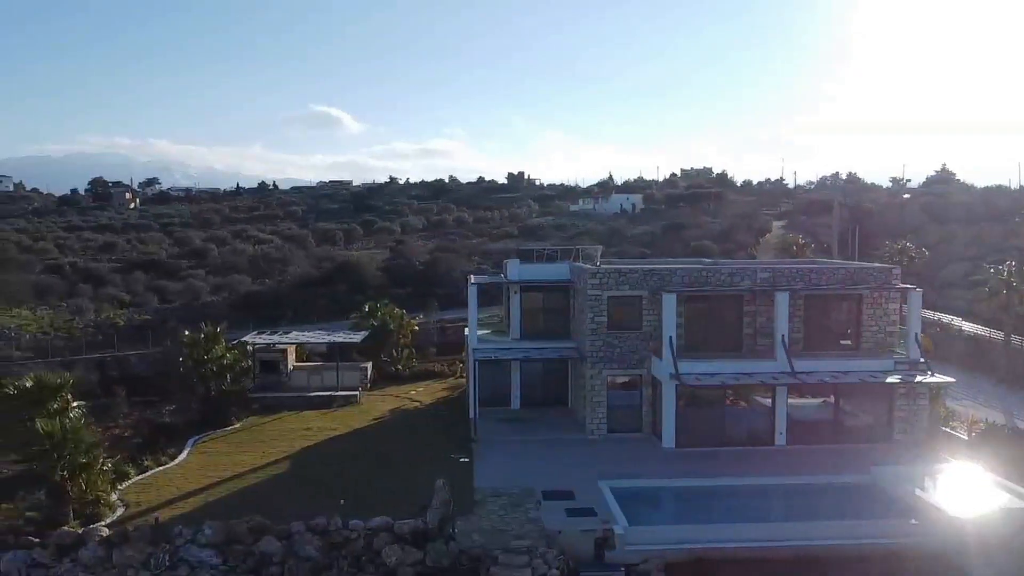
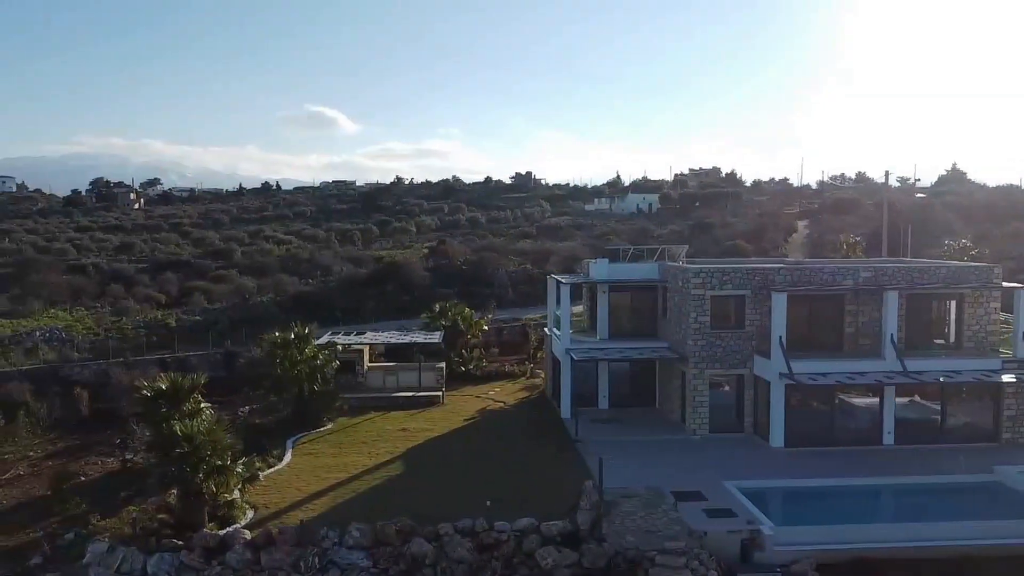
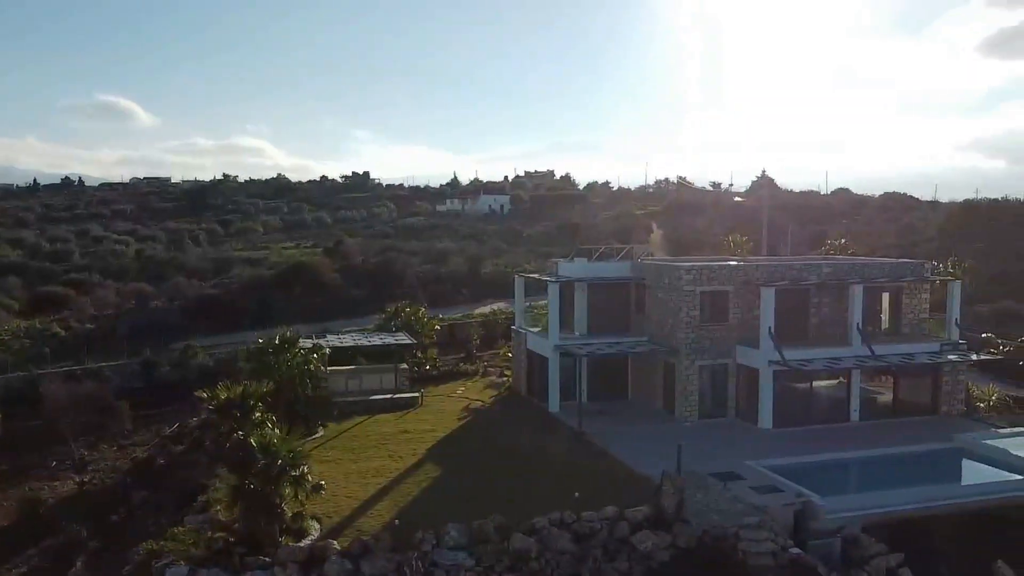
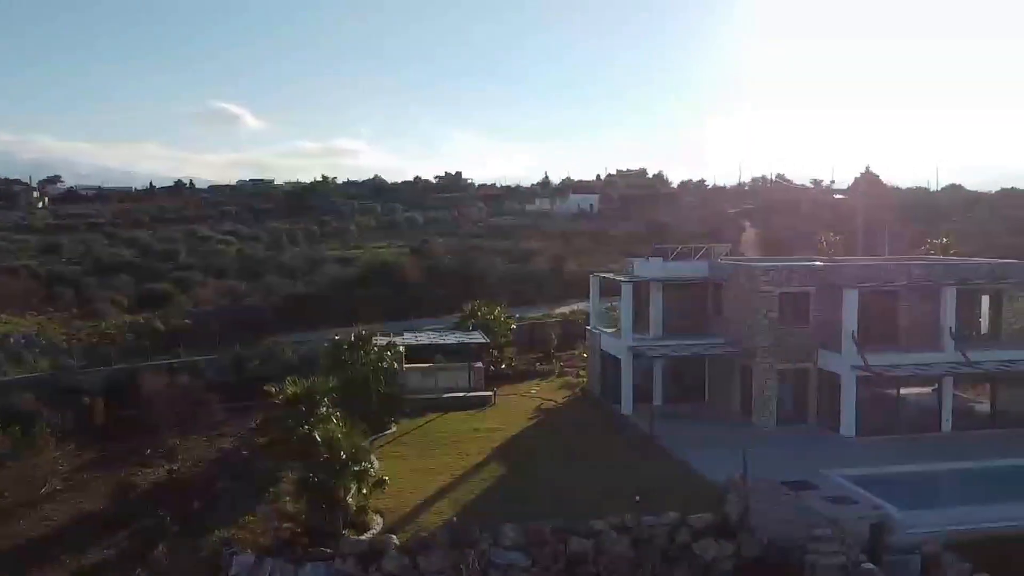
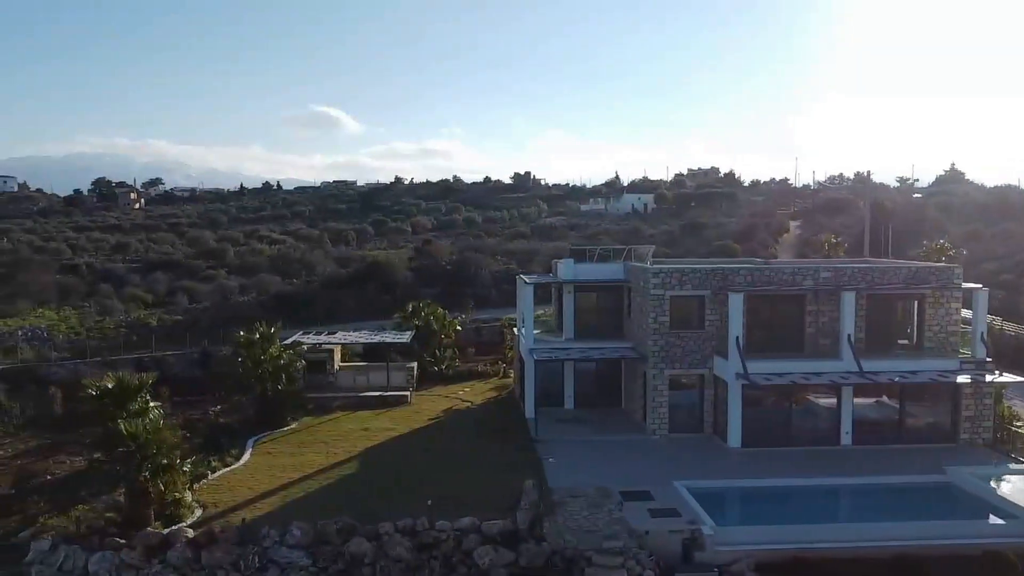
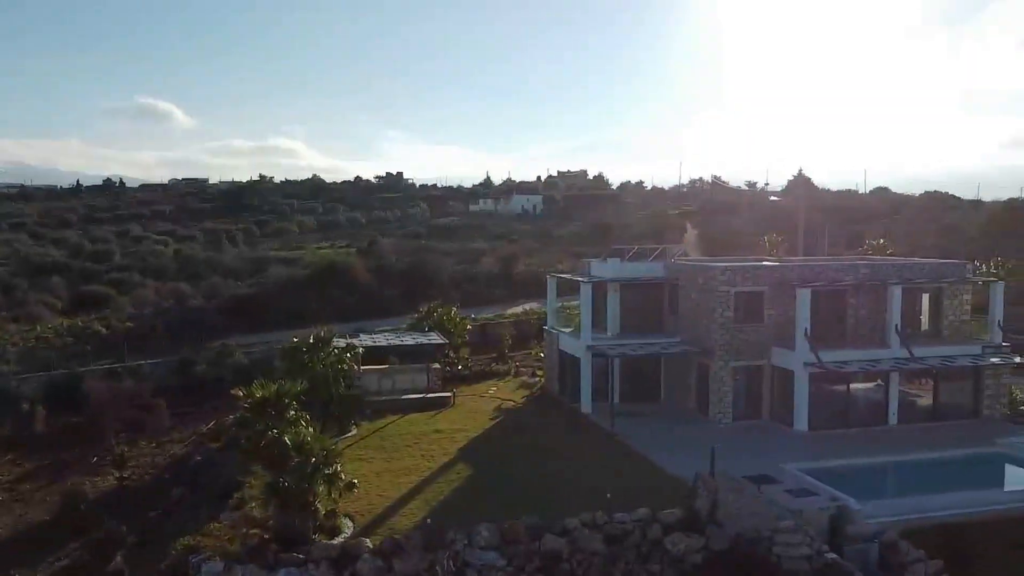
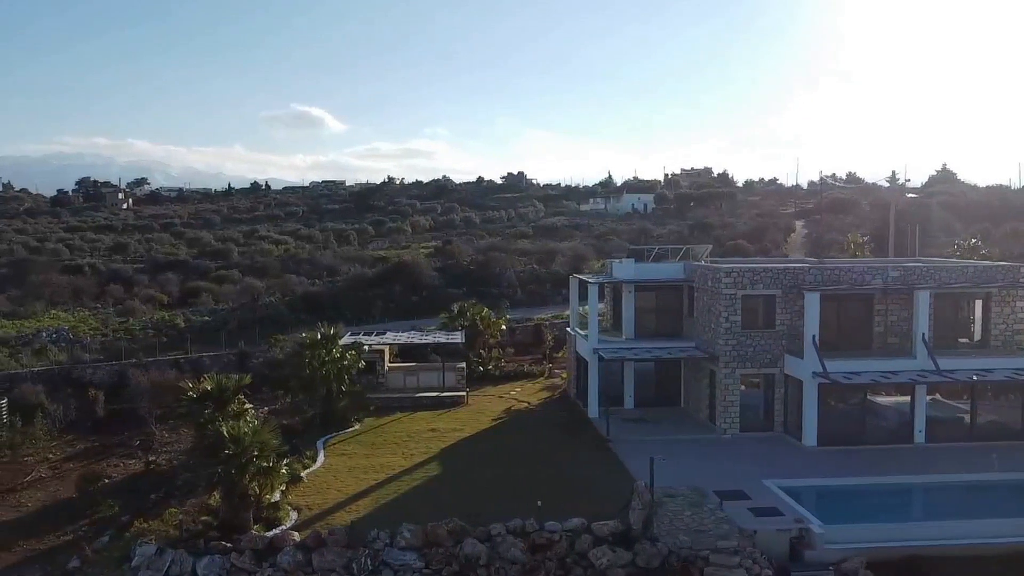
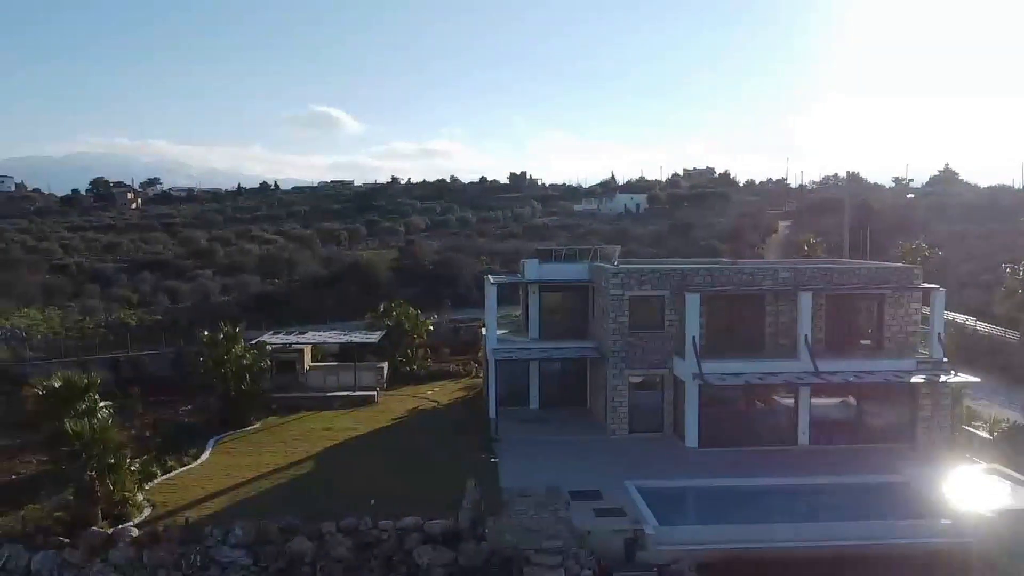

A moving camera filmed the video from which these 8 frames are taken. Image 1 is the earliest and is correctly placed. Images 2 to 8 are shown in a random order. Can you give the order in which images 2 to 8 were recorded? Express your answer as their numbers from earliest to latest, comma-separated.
8, 5, 2, 7, 4, 6, 3
